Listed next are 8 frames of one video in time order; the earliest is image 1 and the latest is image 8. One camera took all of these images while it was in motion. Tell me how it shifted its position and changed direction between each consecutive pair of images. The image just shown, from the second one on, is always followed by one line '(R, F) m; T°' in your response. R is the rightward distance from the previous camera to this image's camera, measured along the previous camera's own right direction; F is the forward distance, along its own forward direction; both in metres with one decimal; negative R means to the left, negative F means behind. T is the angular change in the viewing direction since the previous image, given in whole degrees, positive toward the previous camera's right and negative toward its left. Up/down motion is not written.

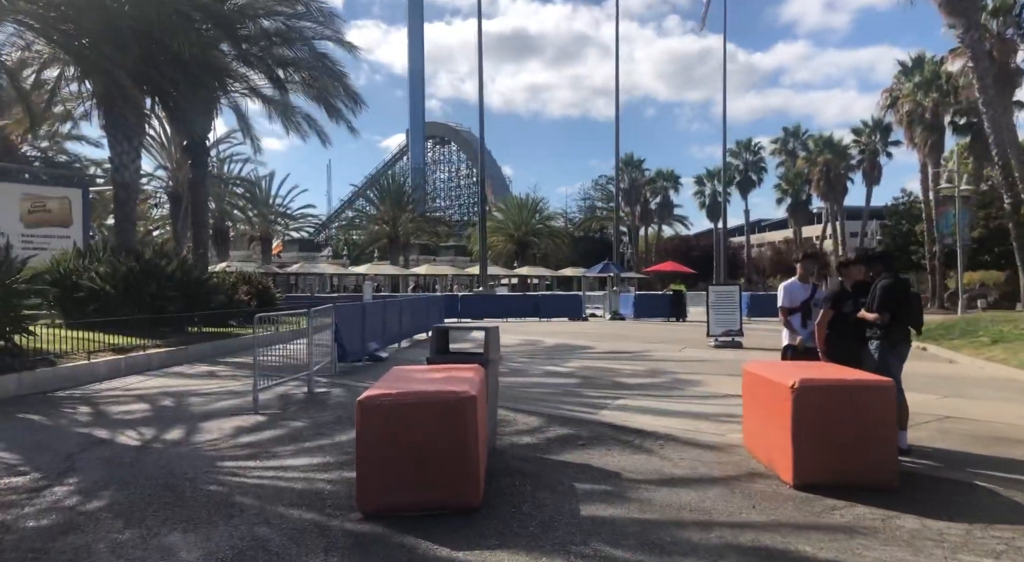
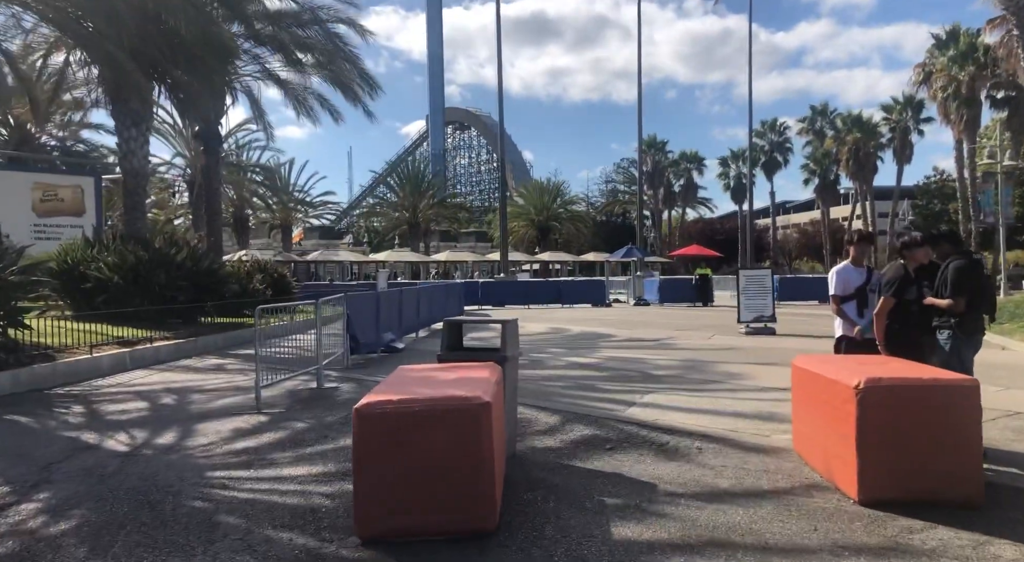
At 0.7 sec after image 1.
(0.0, +0.8) m; -2°
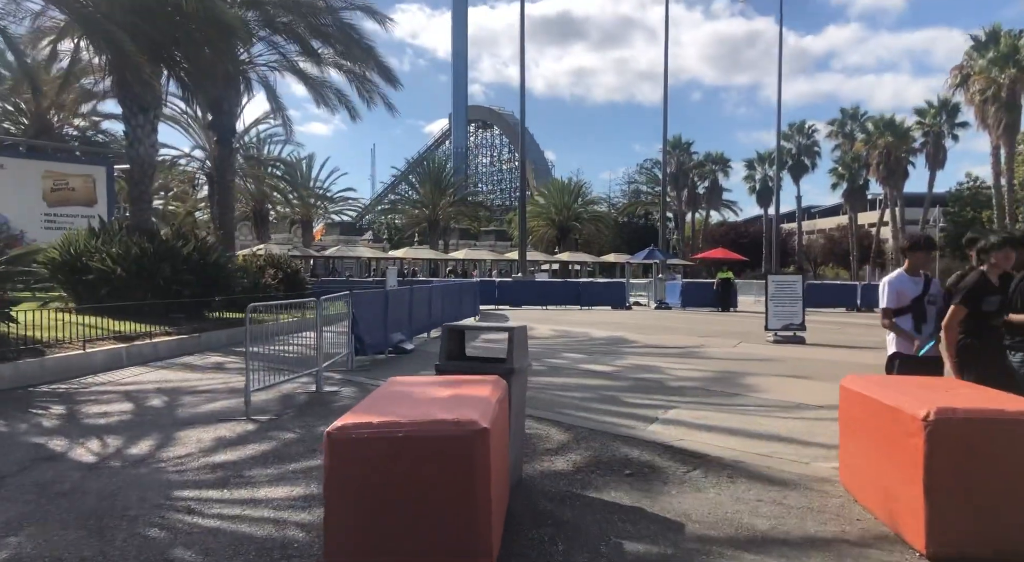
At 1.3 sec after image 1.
(+0.1, +0.7) m; -2°
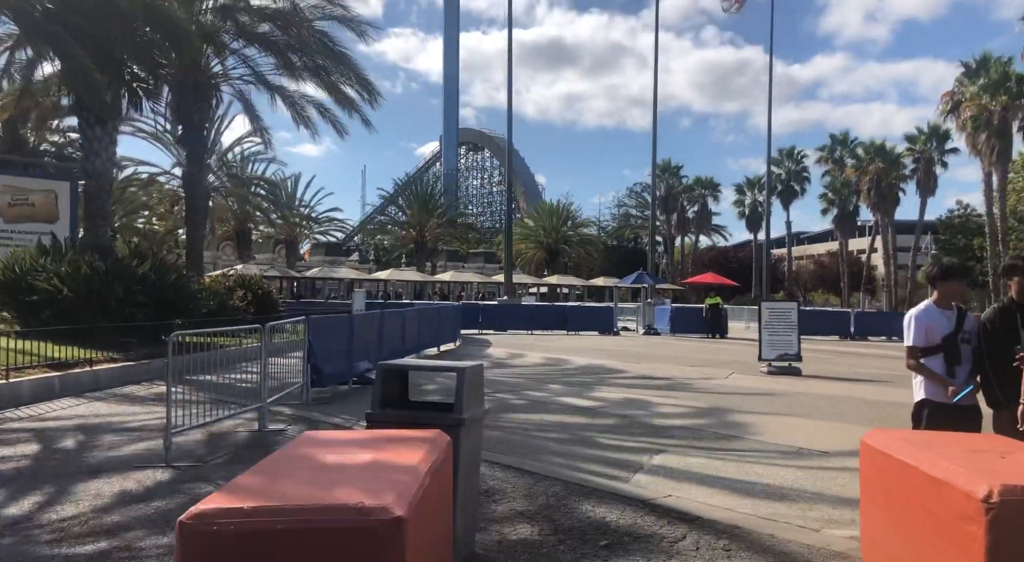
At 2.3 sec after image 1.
(+0.3, +1.0) m; +1°
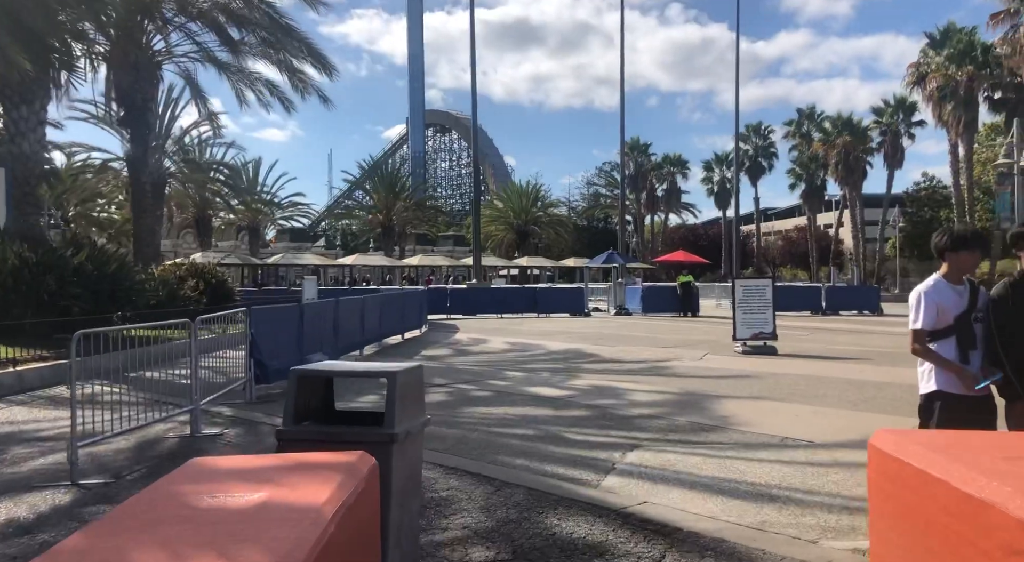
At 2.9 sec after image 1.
(+0.2, +0.8) m; +2°
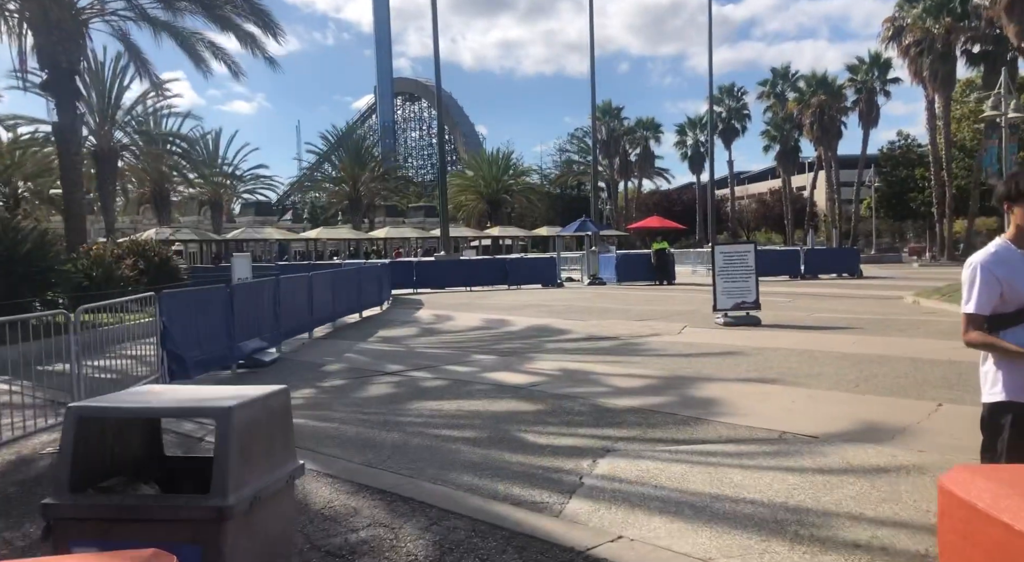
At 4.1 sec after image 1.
(+0.3, +1.3) m; +2°
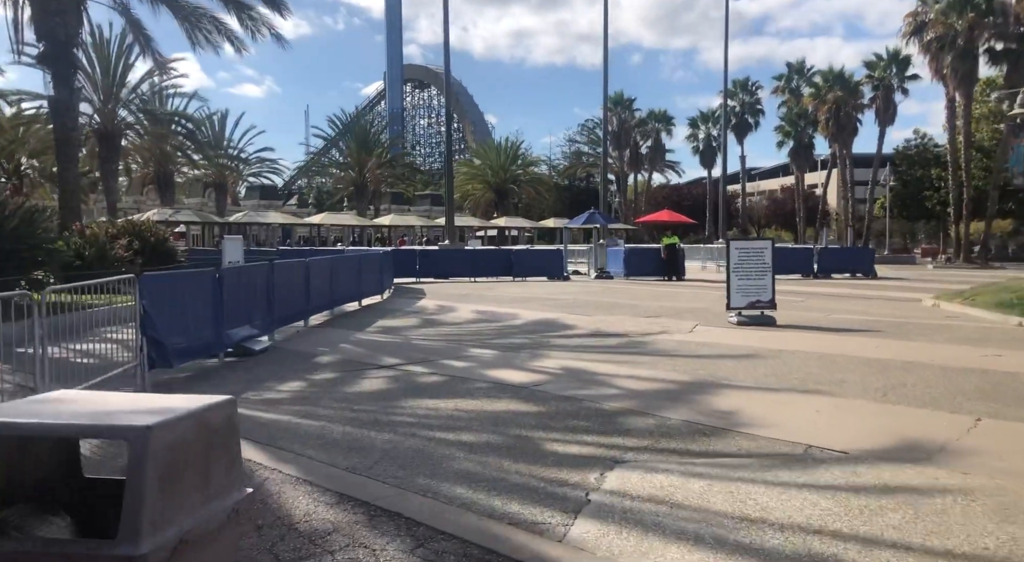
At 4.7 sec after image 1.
(0.0, +0.5) m; 0°
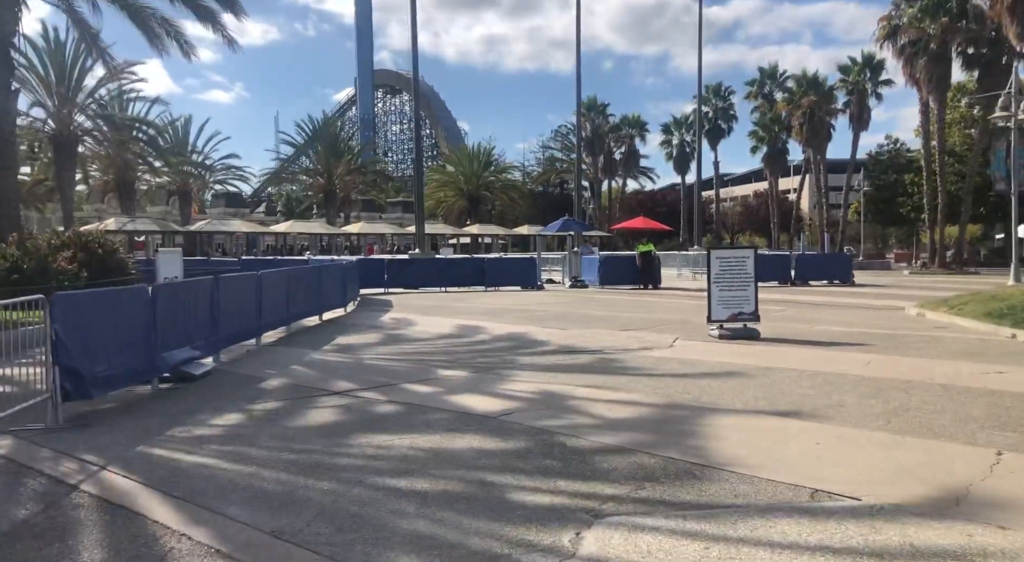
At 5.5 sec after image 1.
(+0.1, +0.8) m; +2°
